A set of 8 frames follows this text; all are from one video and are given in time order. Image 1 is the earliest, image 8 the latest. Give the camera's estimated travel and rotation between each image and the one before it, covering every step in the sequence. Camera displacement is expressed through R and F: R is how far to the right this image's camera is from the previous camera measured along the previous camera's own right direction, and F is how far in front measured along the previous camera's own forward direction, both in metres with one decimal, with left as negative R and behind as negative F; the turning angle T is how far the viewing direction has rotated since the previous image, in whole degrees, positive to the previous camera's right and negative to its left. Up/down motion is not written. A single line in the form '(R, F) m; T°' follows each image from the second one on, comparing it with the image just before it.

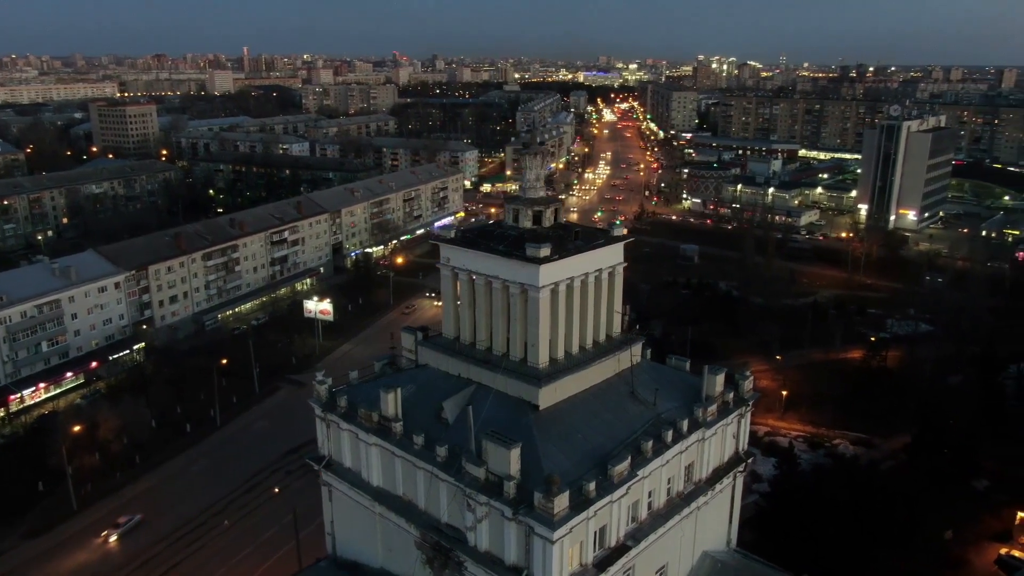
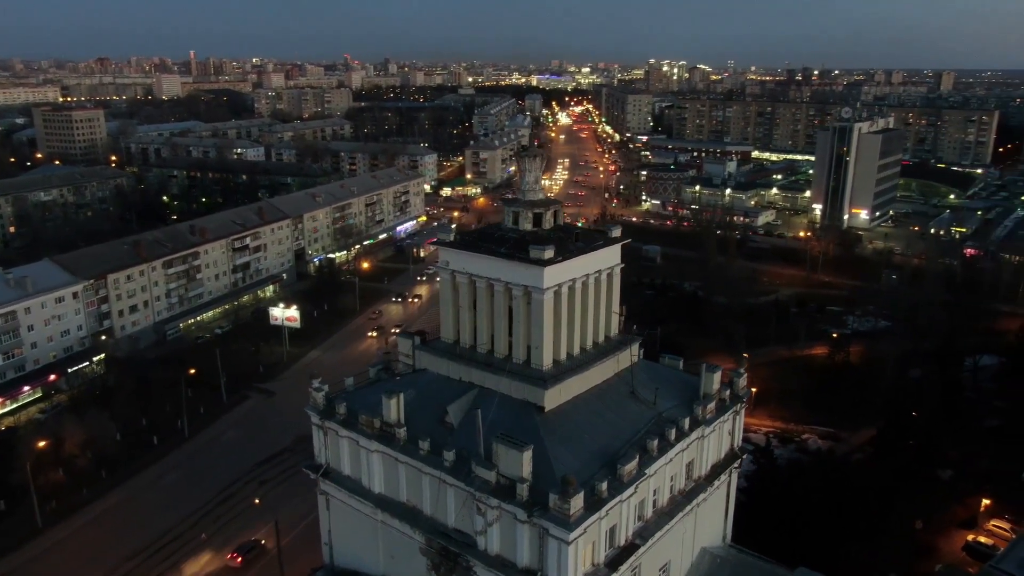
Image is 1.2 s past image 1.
(-0.5, 0.0) m; +3°
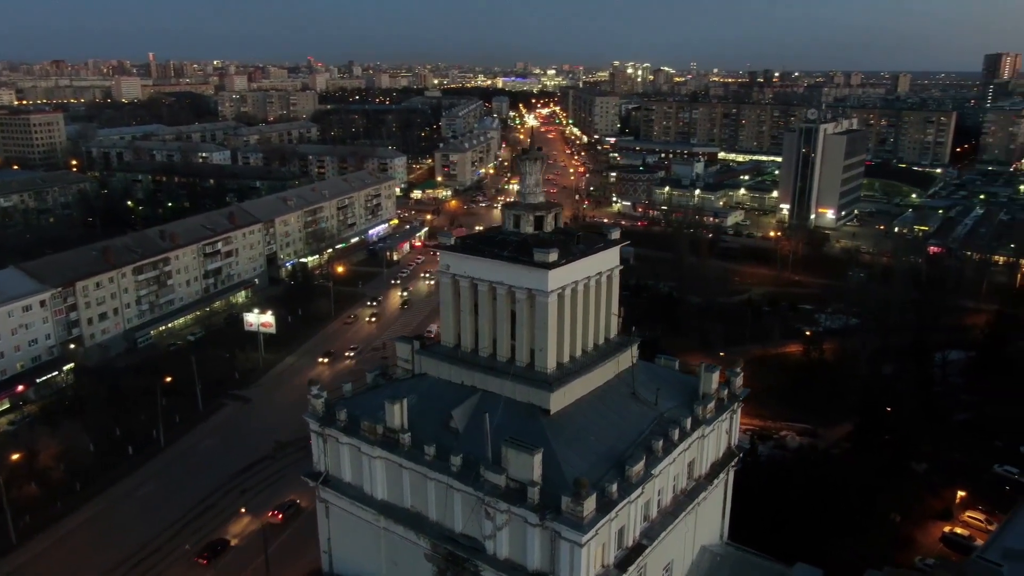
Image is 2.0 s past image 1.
(-0.4, 0.0) m; +2°
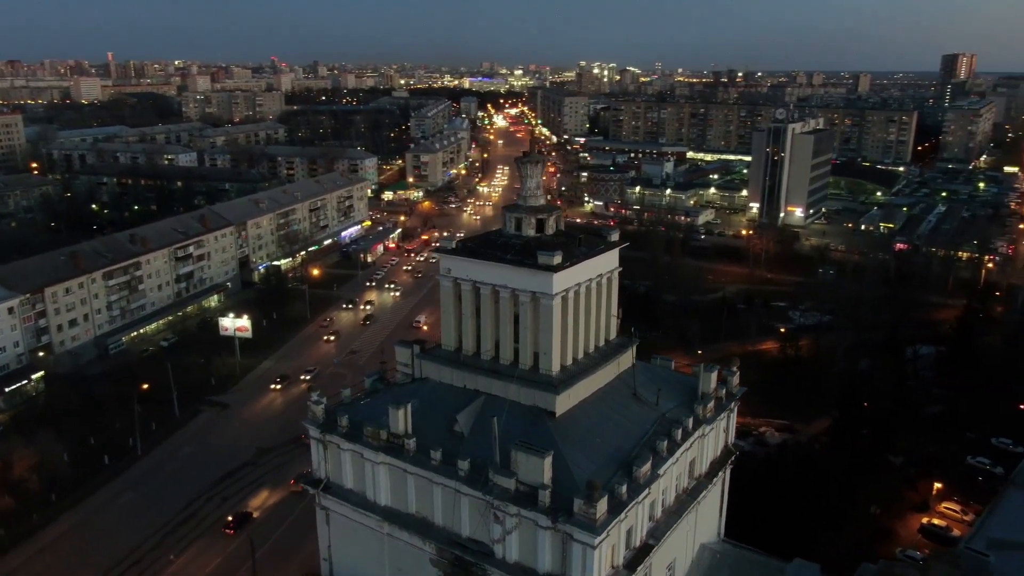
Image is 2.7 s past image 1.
(-0.4, 0.0) m; +2°
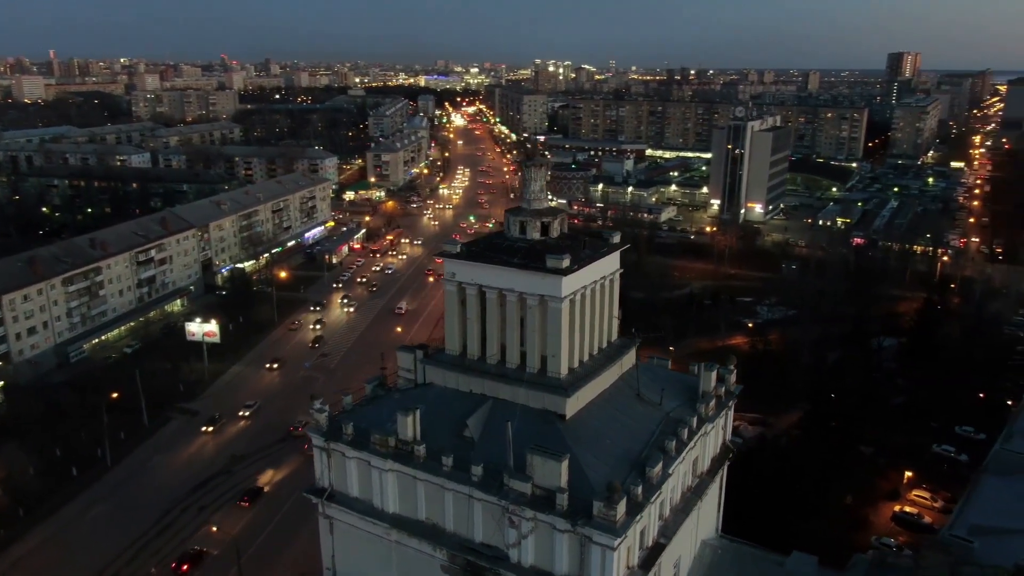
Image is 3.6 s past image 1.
(-0.6, 0.0) m; +3°
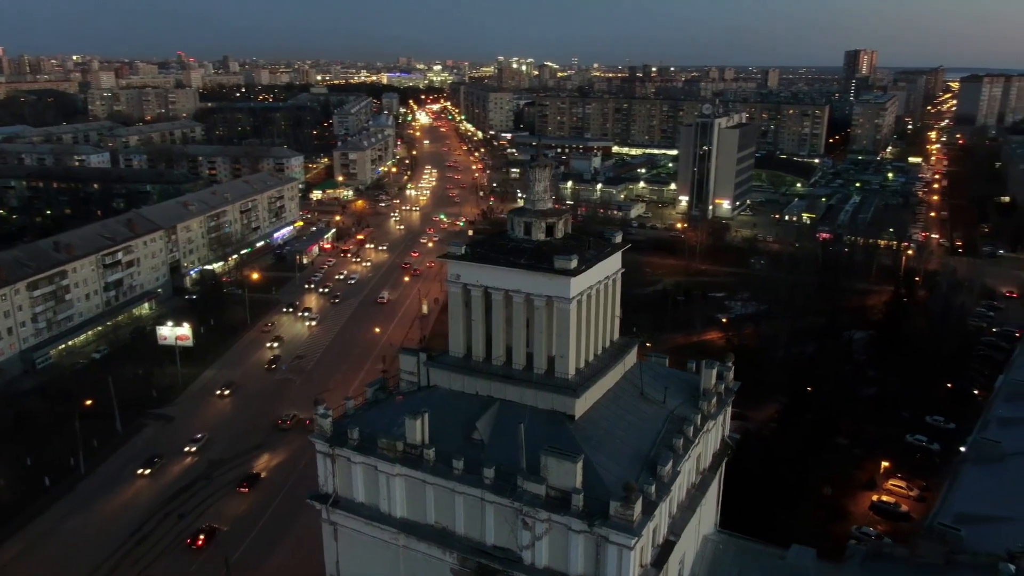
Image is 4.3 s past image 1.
(-0.5, 0.0) m; +3°
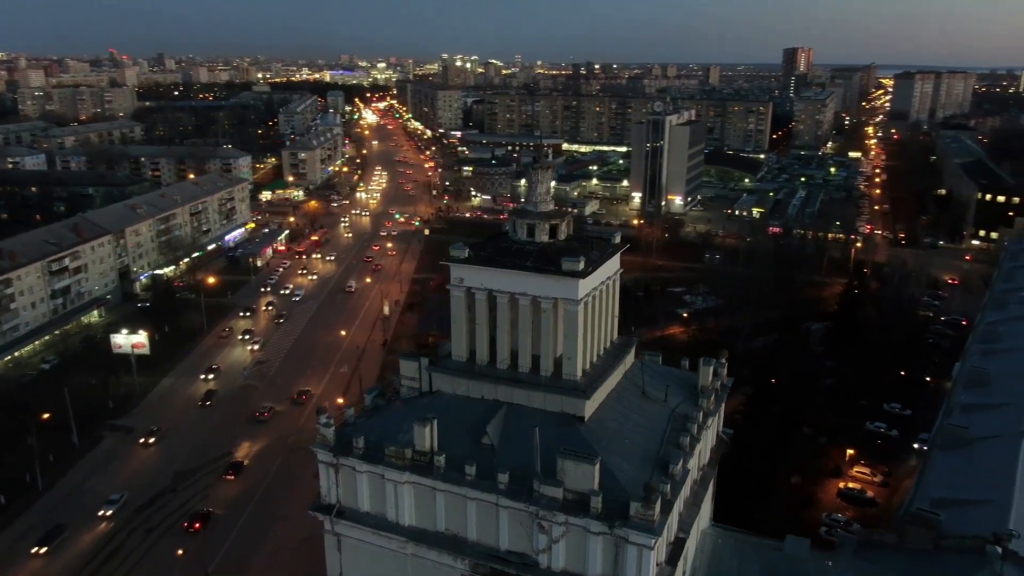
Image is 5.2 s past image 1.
(-0.7, +0.1) m; +4°
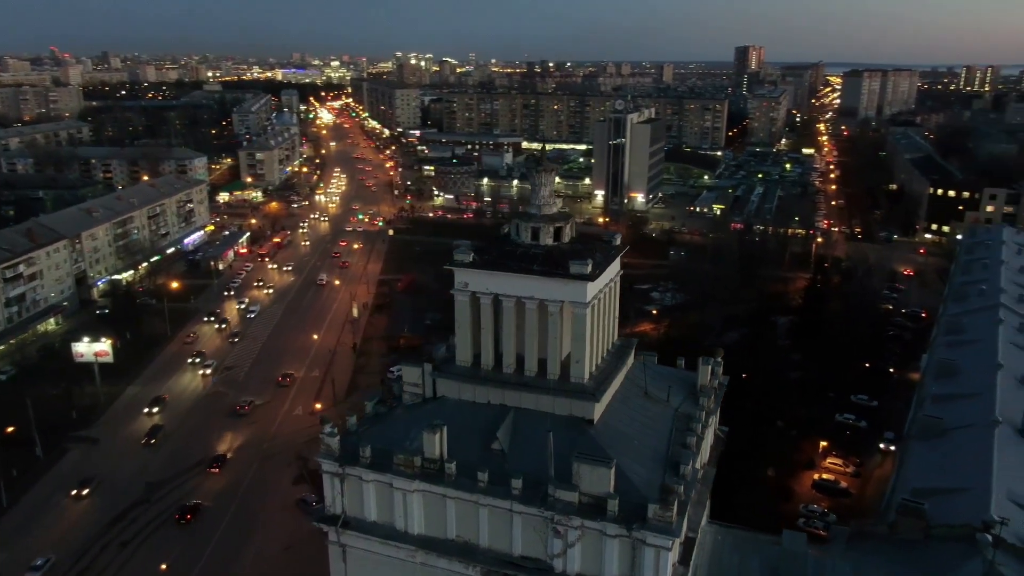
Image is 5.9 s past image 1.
(-0.5, +0.1) m; +3°
